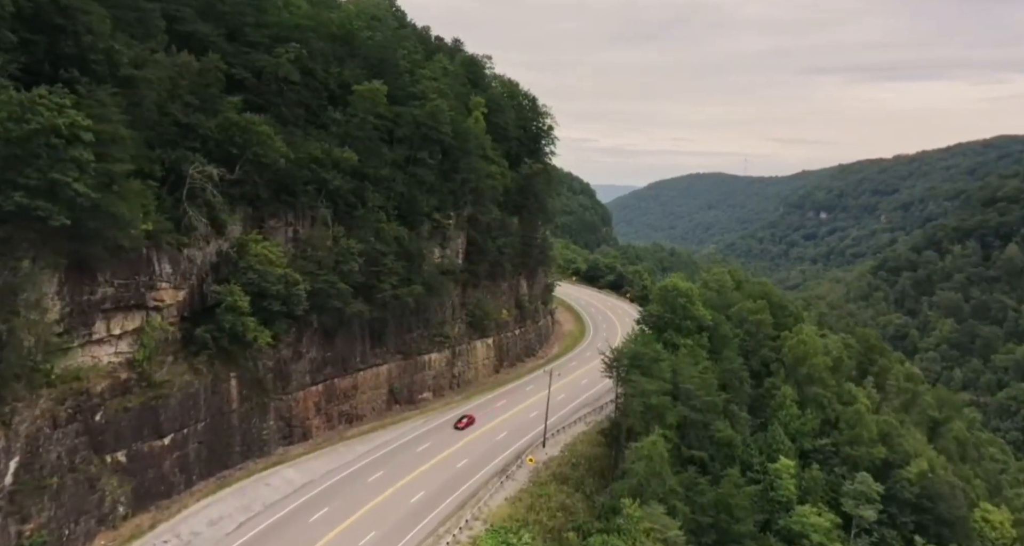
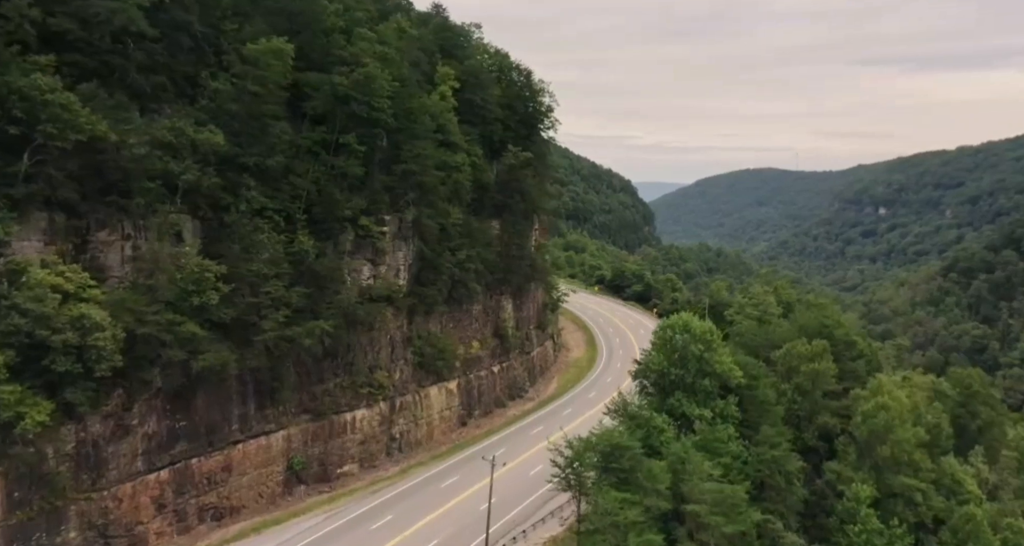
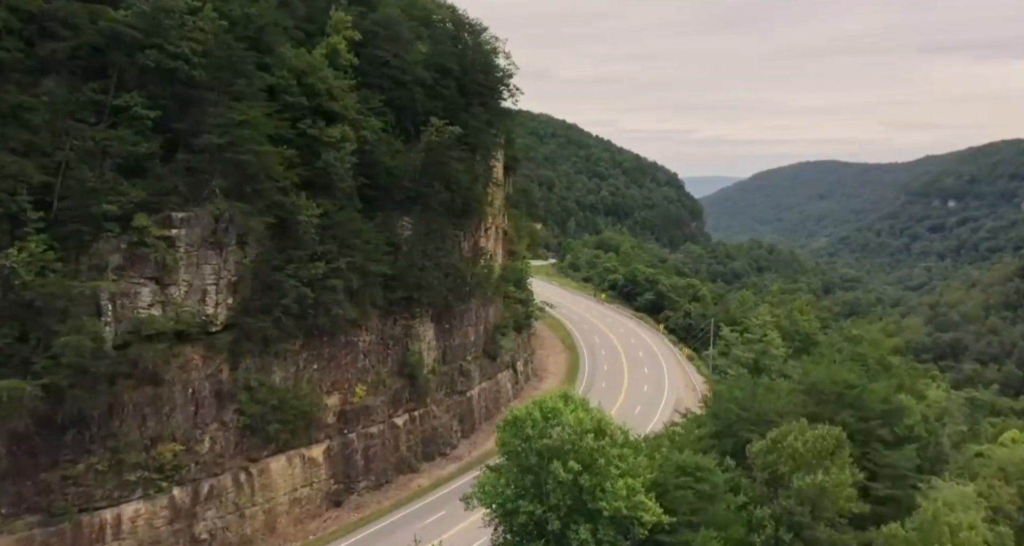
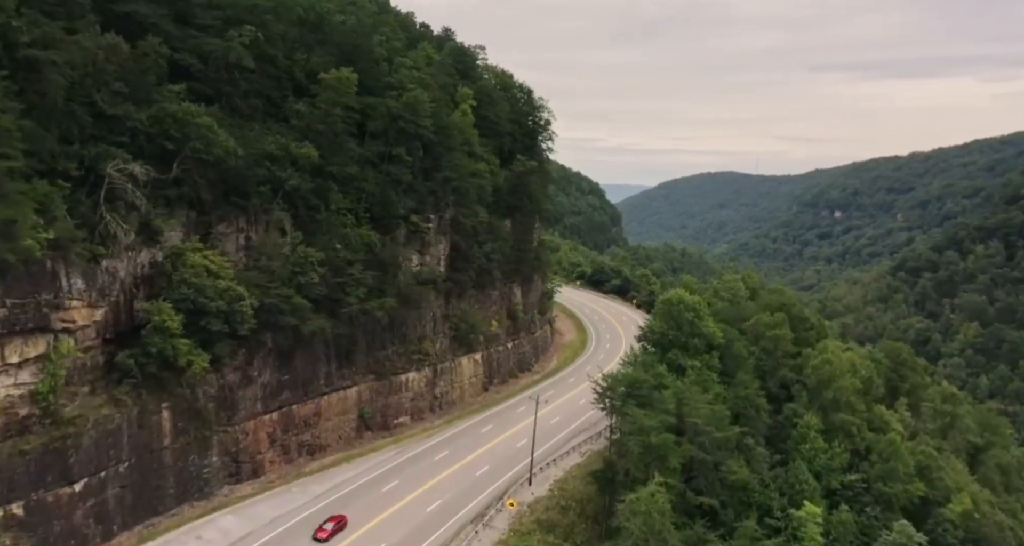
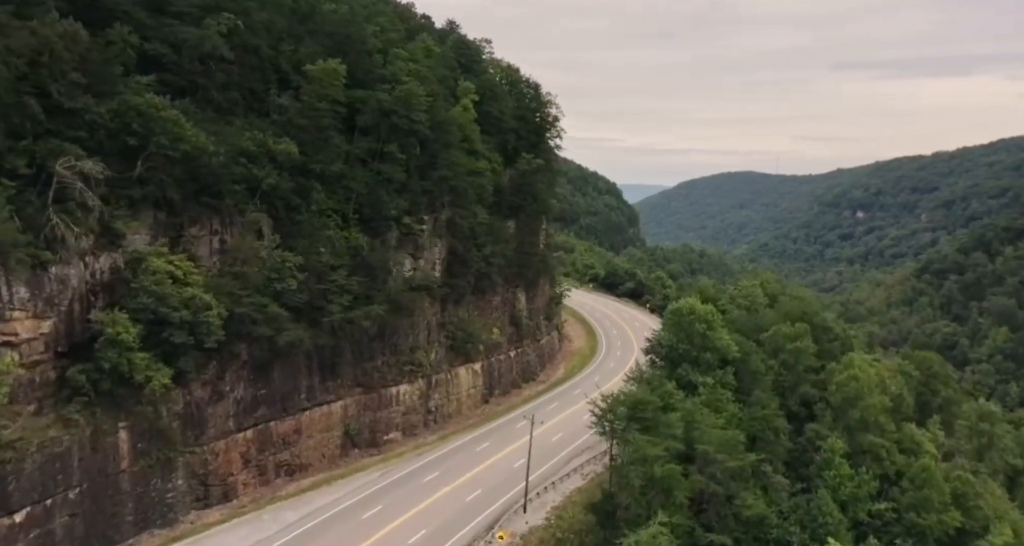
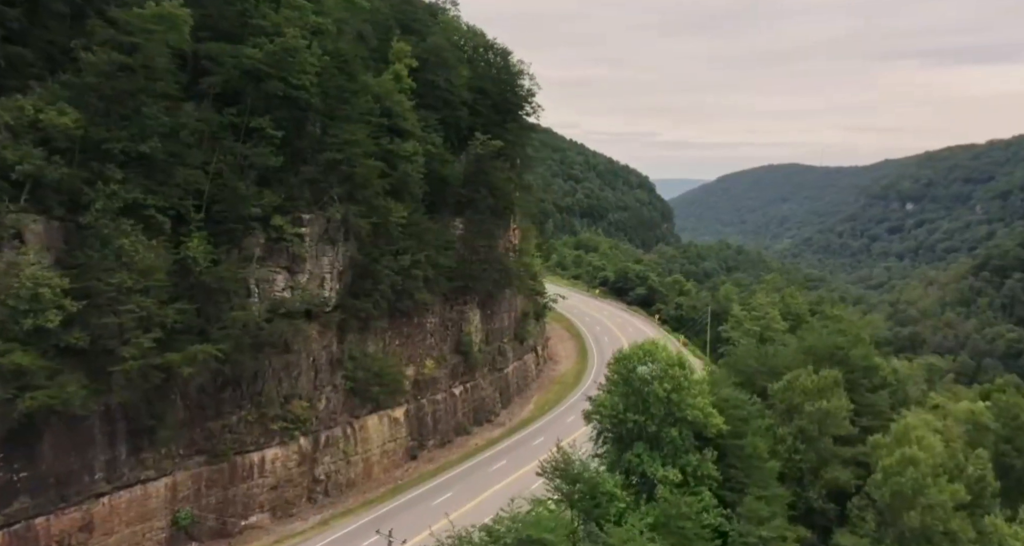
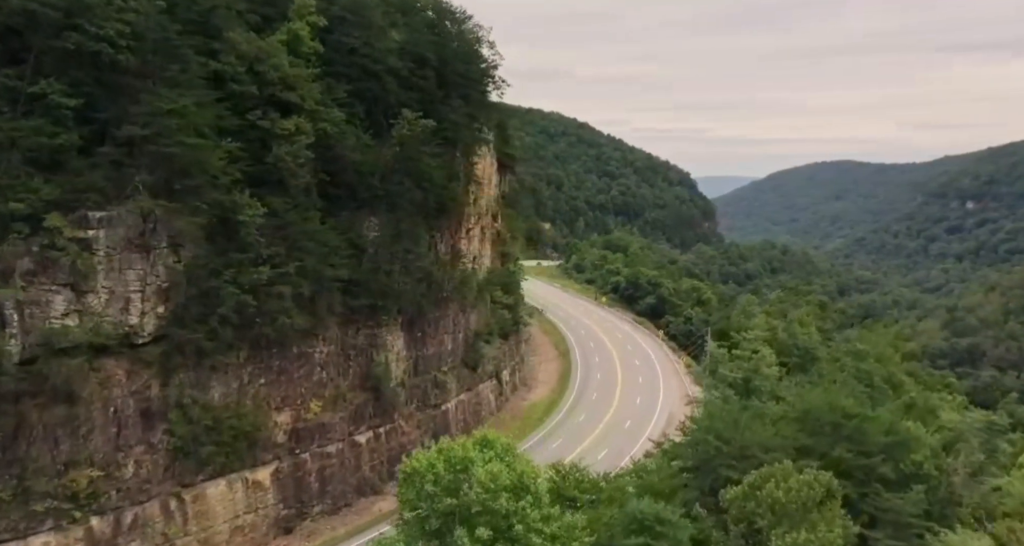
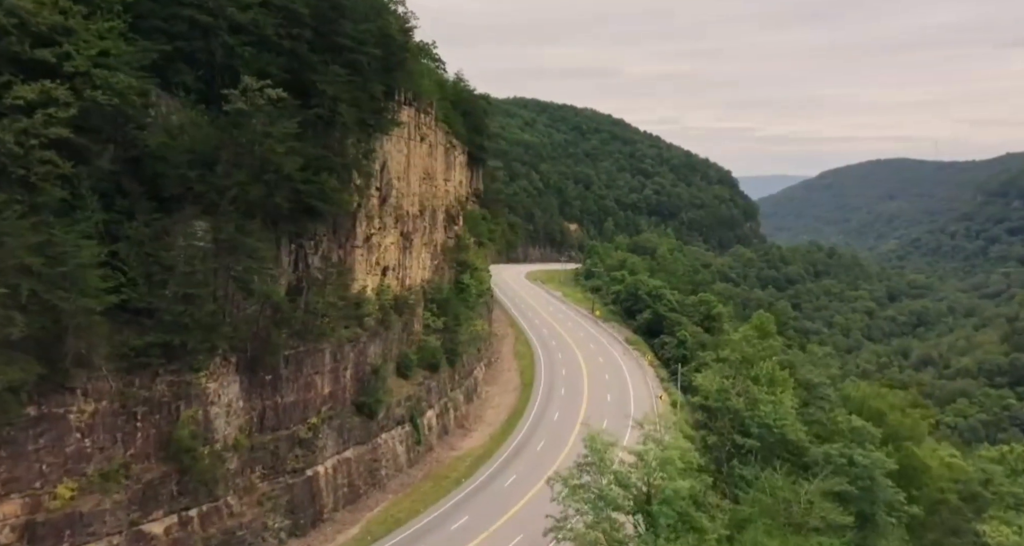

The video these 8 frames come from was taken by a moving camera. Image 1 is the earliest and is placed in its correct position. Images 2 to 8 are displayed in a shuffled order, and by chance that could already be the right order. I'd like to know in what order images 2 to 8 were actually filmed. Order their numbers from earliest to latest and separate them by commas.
4, 5, 2, 6, 3, 7, 8
